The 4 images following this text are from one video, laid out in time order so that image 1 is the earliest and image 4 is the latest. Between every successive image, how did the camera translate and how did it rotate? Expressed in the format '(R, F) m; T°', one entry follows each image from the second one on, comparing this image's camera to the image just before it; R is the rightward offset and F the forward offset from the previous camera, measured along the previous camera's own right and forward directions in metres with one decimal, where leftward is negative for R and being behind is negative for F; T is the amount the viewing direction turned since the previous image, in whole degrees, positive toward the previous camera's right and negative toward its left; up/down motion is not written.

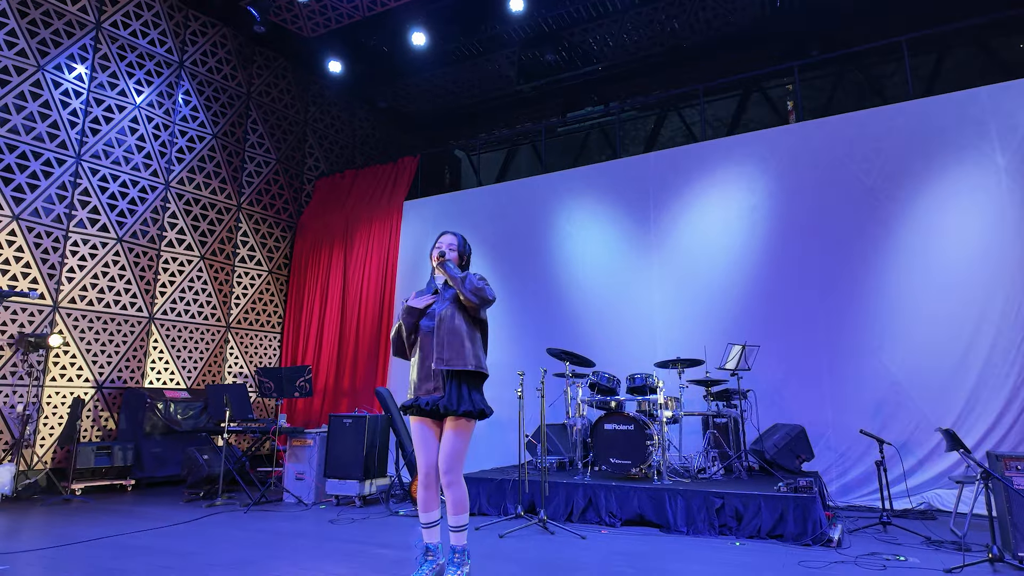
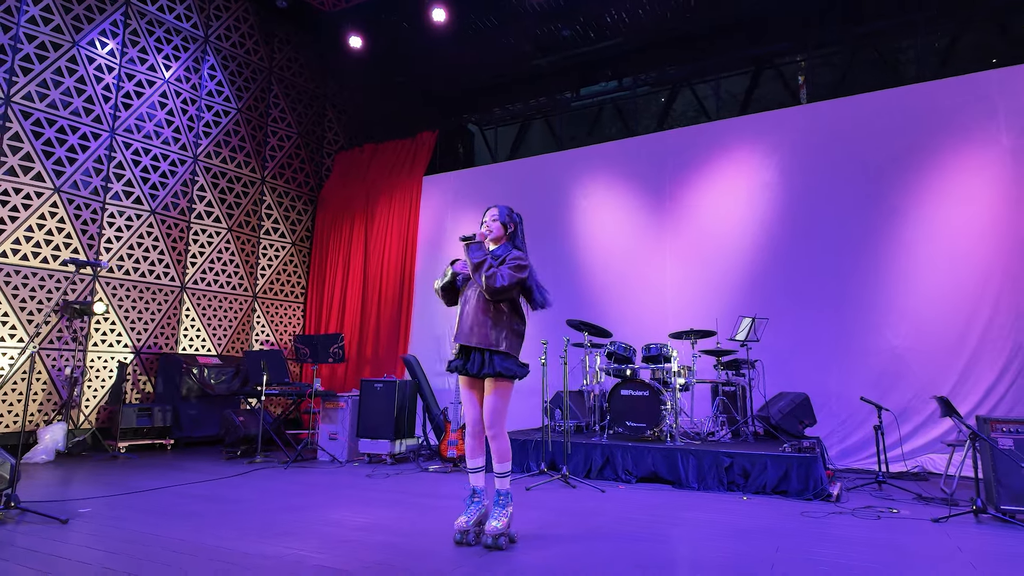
(-0.2, -0.3) m; 0°
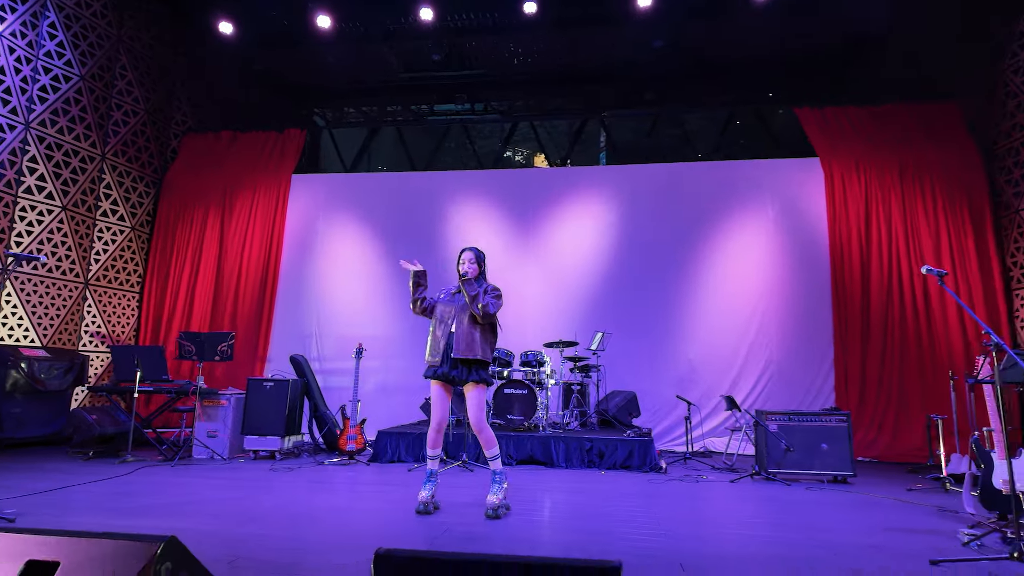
(-0.9, -0.6) m; +19°
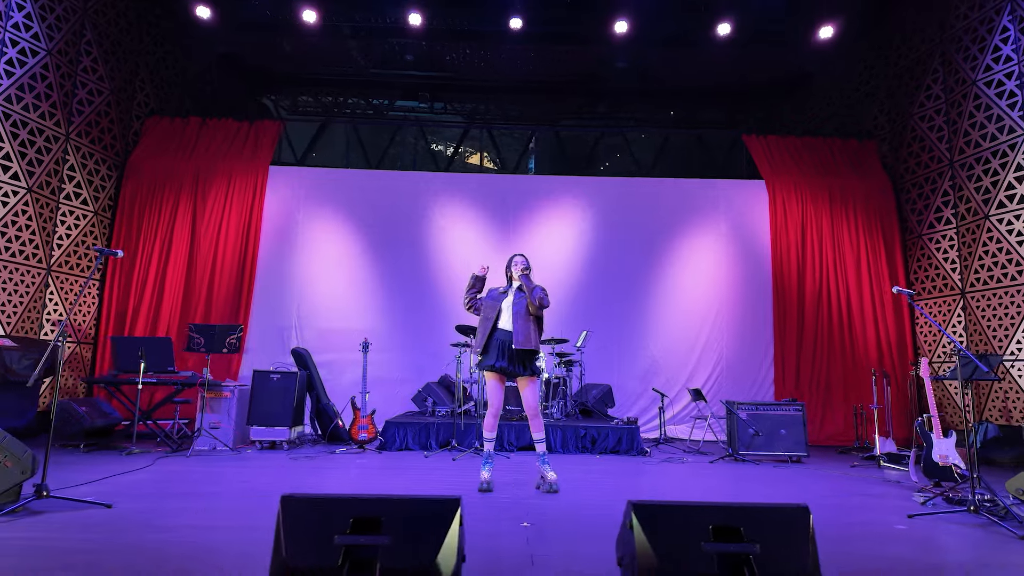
(-0.9, -0.4) m; +9°
